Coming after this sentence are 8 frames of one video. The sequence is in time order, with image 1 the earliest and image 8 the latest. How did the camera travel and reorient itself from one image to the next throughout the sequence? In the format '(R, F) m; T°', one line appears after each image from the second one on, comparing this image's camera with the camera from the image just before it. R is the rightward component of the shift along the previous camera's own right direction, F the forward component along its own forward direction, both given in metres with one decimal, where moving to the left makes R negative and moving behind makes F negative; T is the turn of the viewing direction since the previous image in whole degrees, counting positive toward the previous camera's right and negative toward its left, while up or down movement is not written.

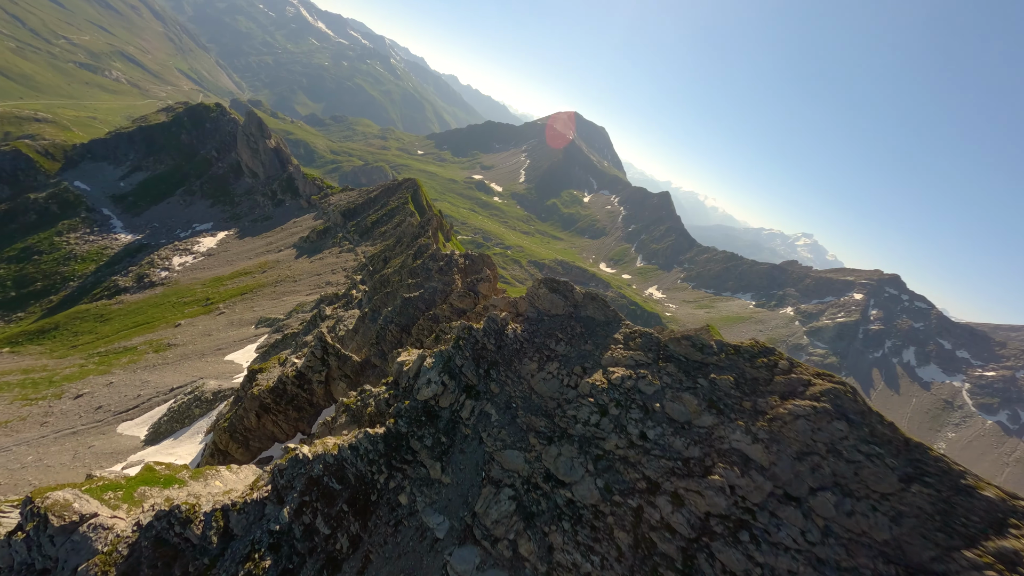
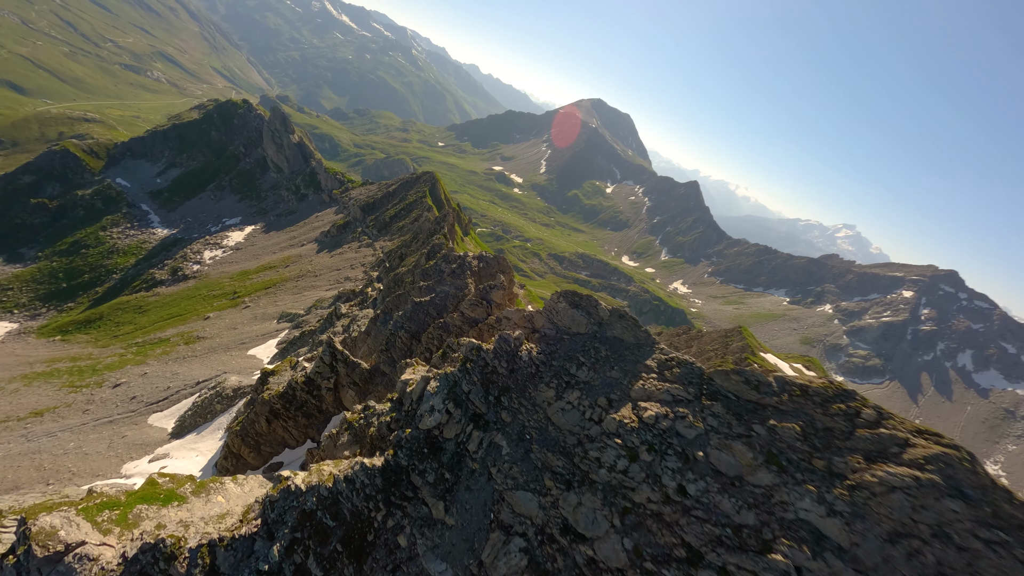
(+0.3, +3.0) m; -4°
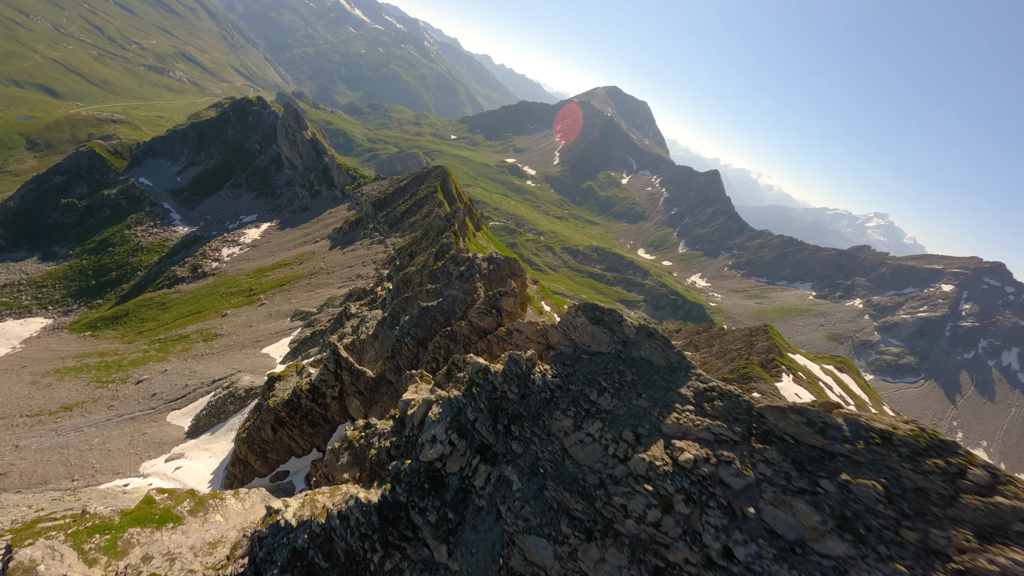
(+0.1, +2.5) m; -2°
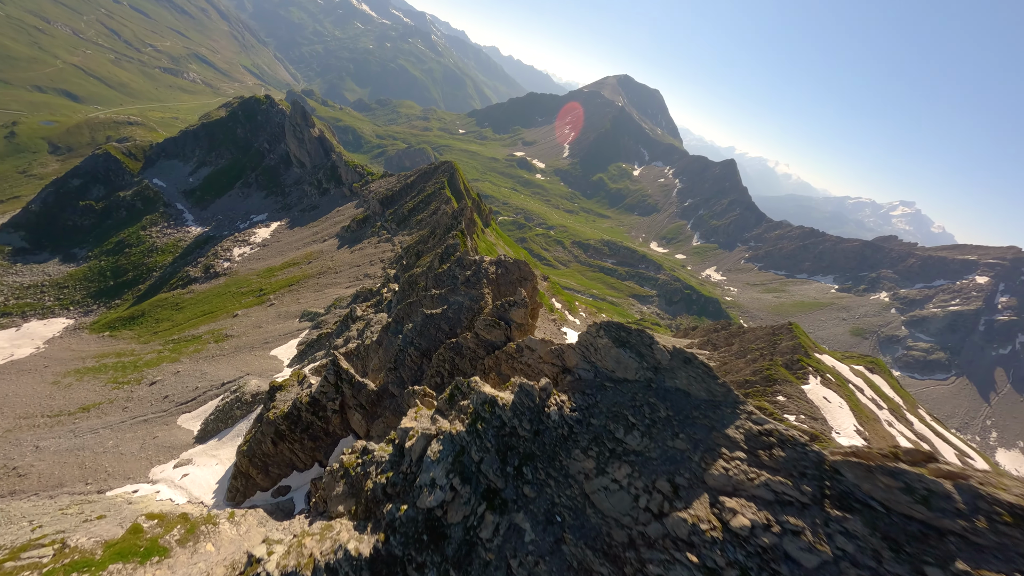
(0.0, +2.7) m; -2°
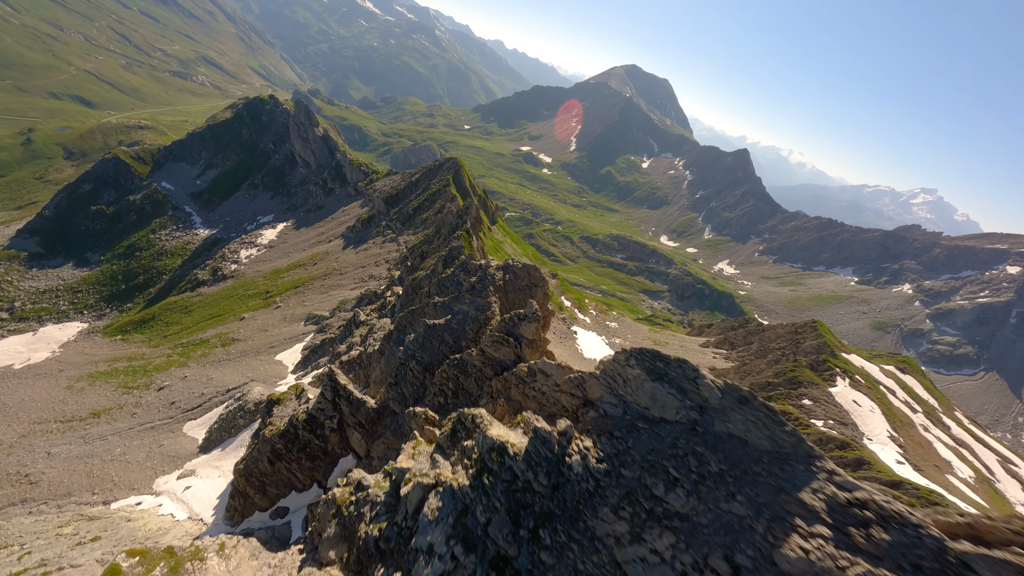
(-0.1, +2.9) m; -1°
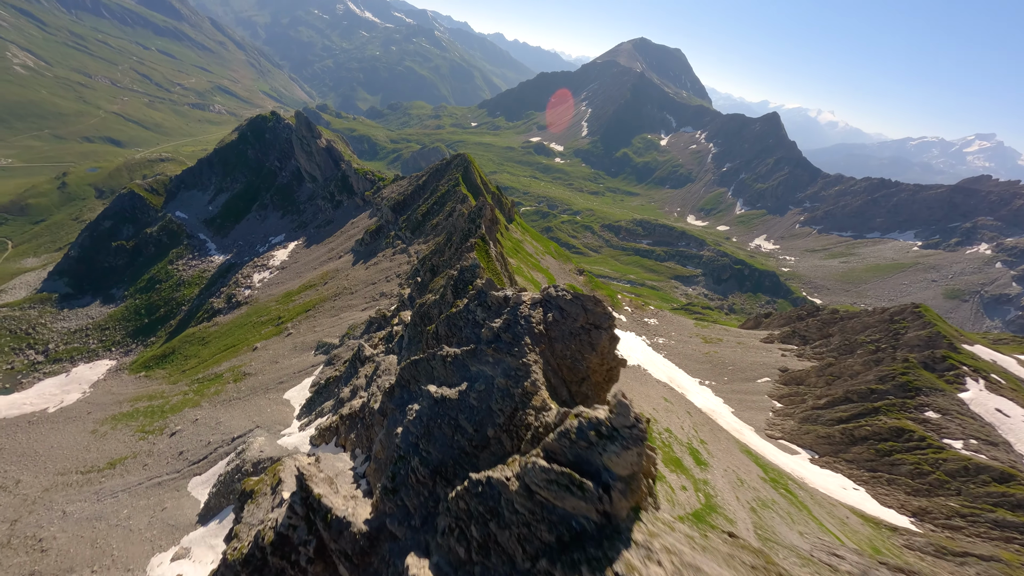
(-1.4, +11.1) m; -4°
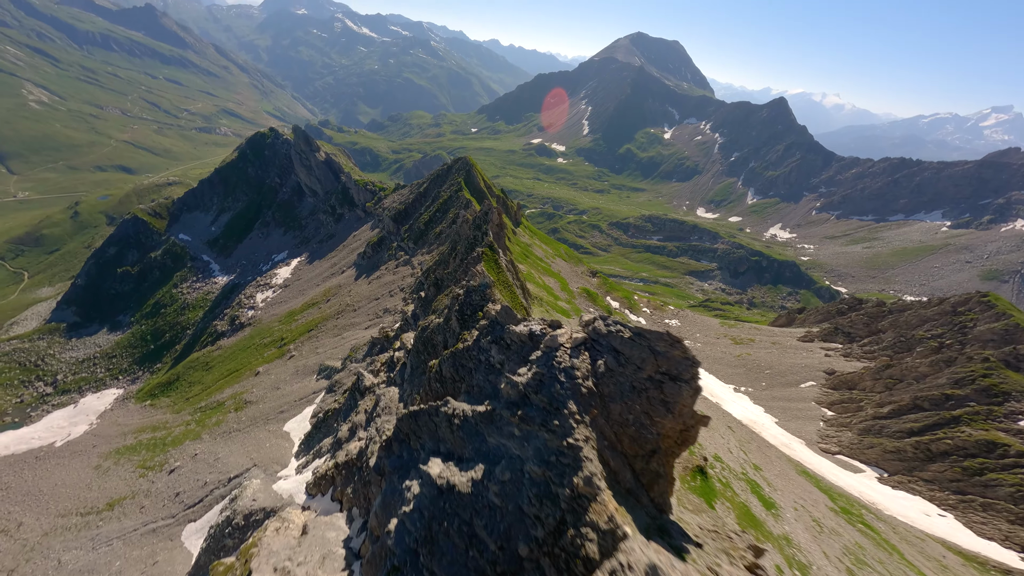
(-0.8, +6.0) m; -1°
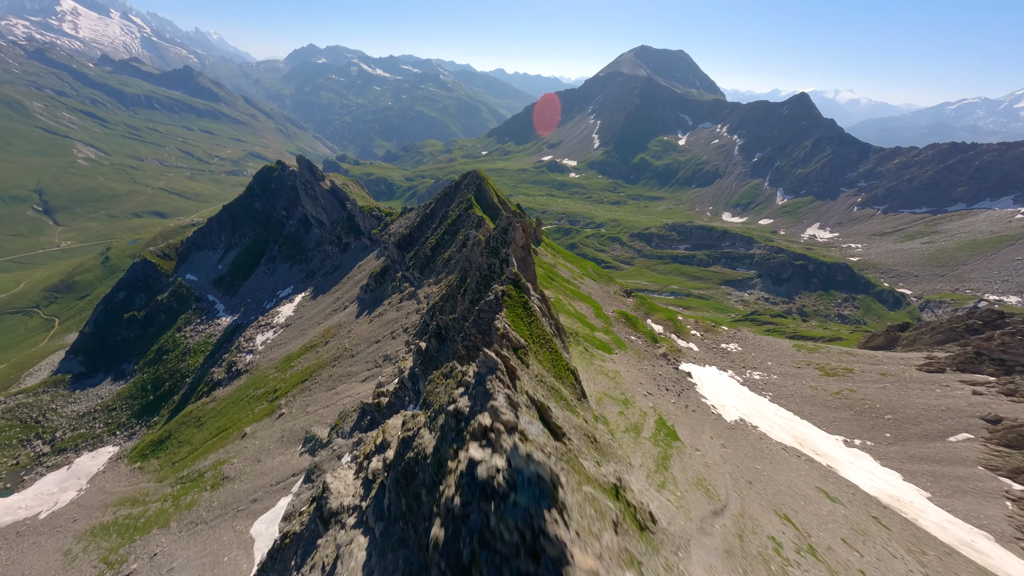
(-1.7, +14.9) m; -3°
